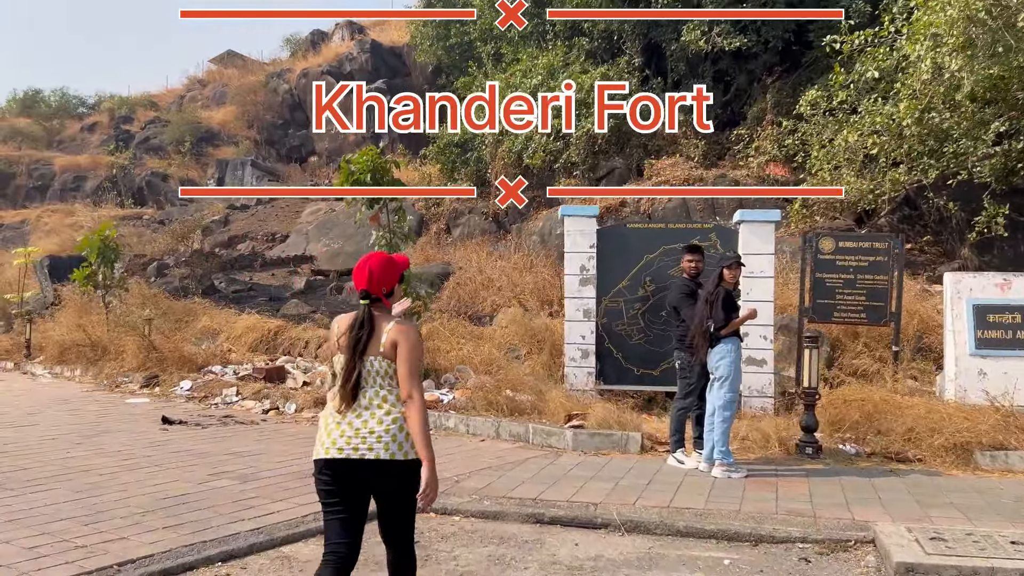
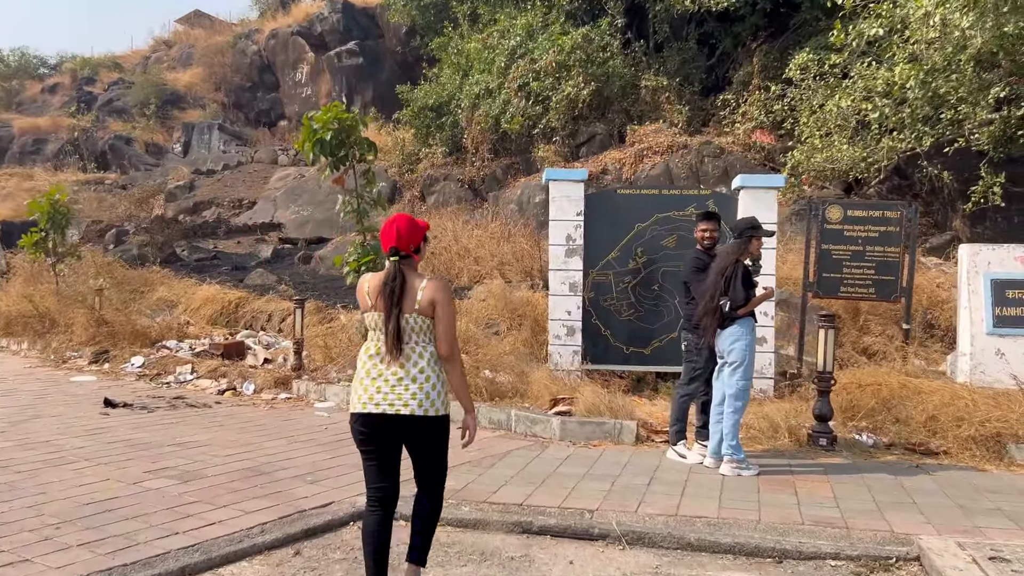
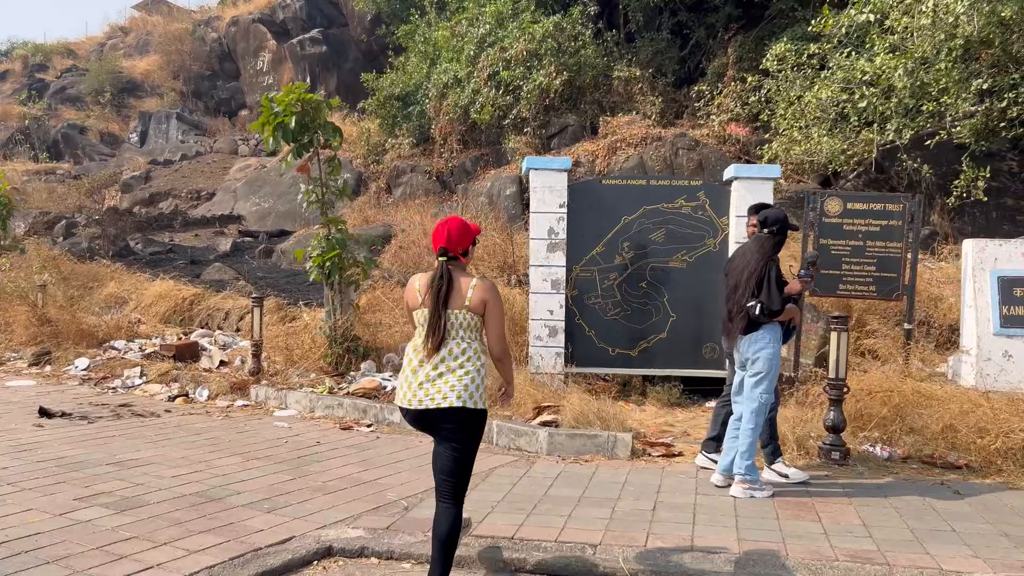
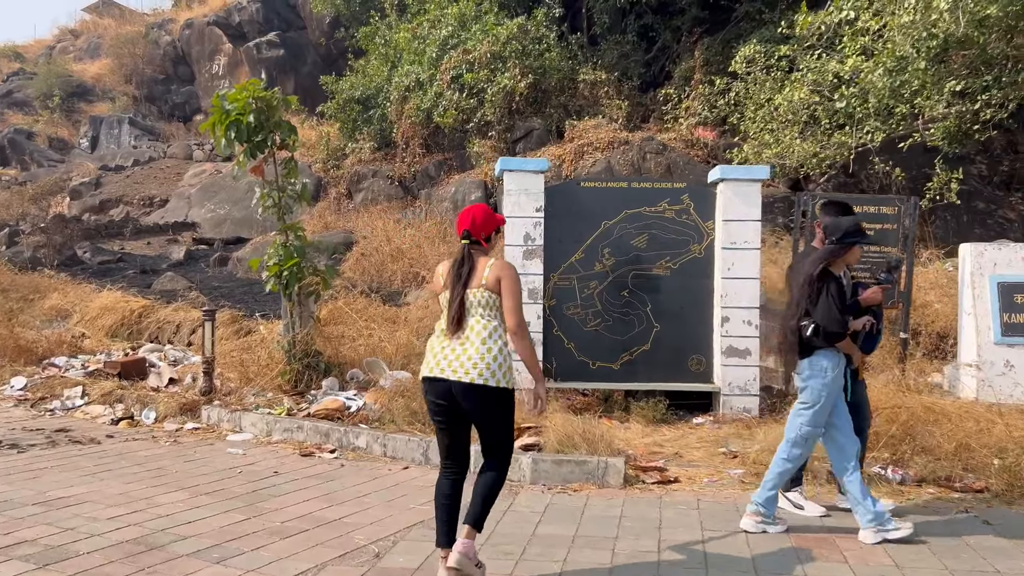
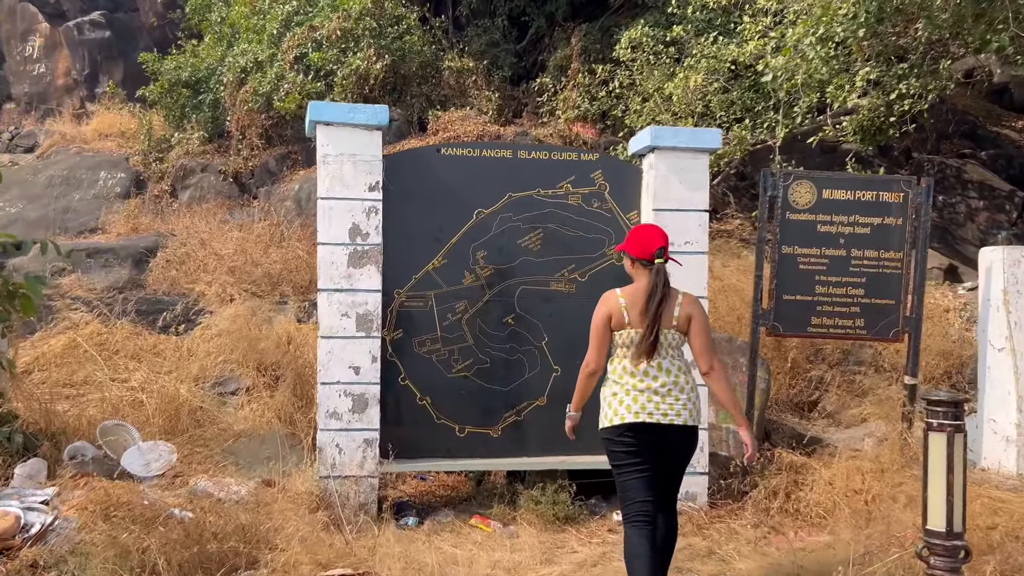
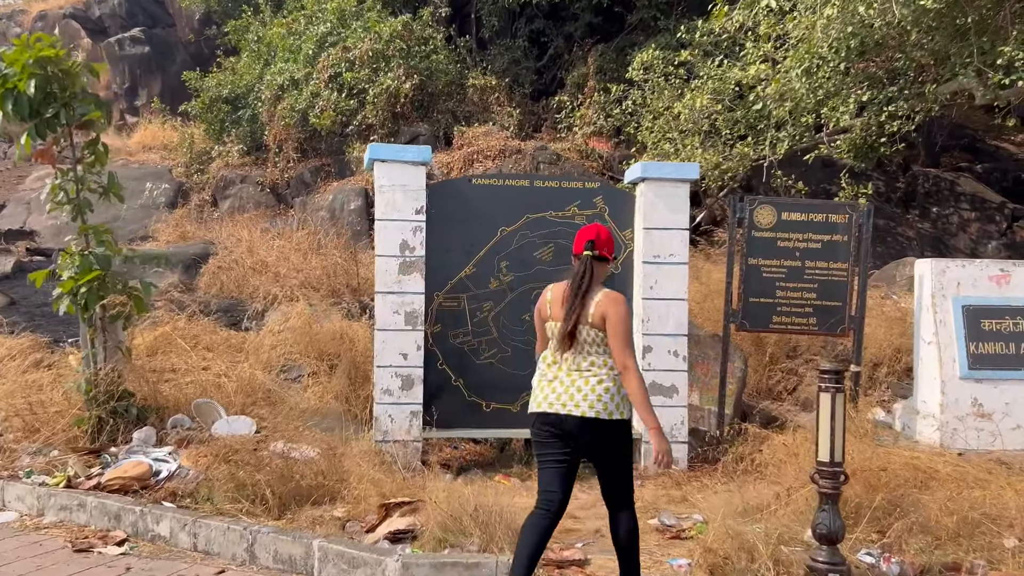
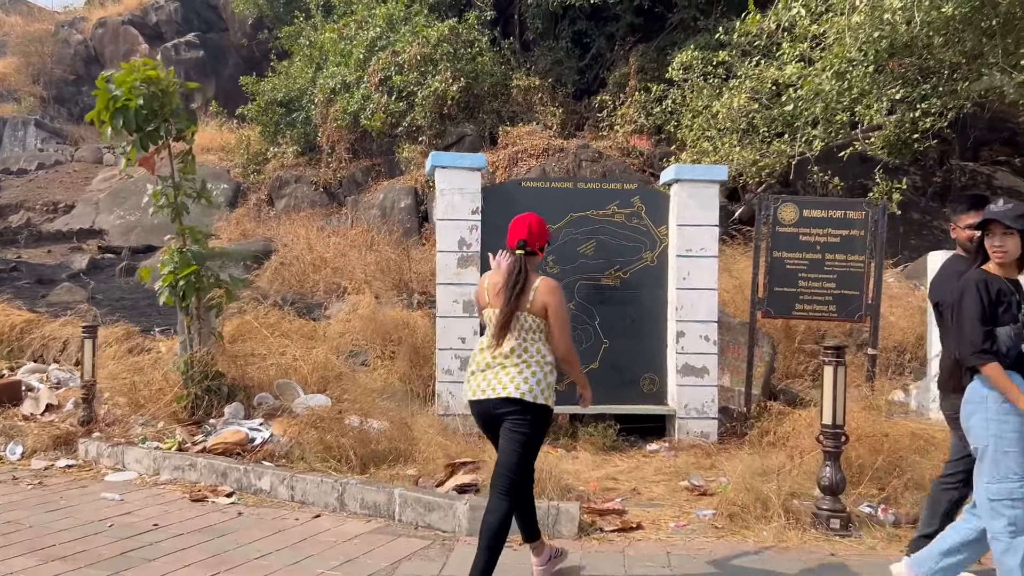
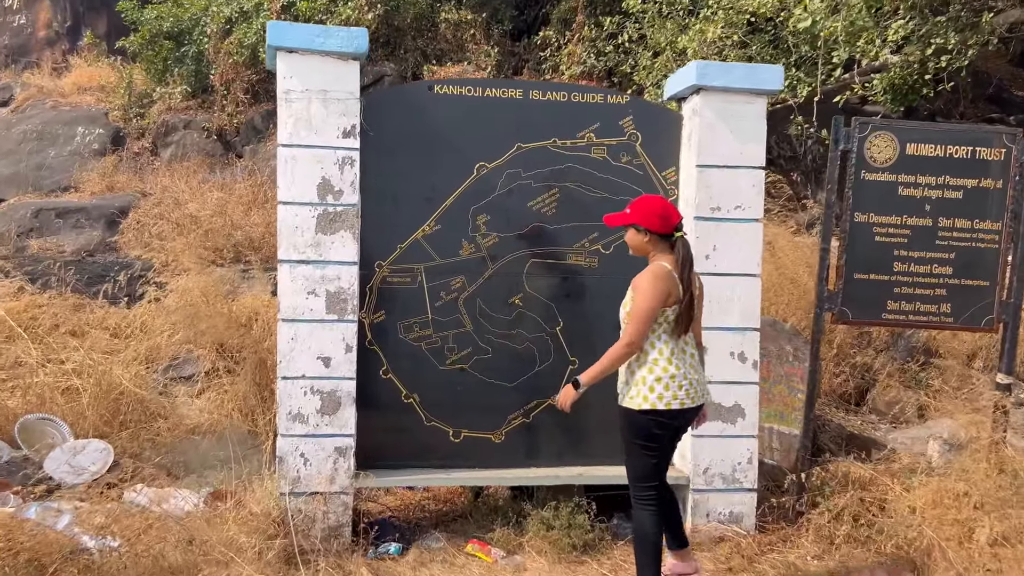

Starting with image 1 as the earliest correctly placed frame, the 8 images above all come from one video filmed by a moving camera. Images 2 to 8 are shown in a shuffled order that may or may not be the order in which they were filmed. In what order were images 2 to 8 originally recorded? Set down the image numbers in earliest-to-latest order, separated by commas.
2, 3, 4, 7, 6, 5, 8
